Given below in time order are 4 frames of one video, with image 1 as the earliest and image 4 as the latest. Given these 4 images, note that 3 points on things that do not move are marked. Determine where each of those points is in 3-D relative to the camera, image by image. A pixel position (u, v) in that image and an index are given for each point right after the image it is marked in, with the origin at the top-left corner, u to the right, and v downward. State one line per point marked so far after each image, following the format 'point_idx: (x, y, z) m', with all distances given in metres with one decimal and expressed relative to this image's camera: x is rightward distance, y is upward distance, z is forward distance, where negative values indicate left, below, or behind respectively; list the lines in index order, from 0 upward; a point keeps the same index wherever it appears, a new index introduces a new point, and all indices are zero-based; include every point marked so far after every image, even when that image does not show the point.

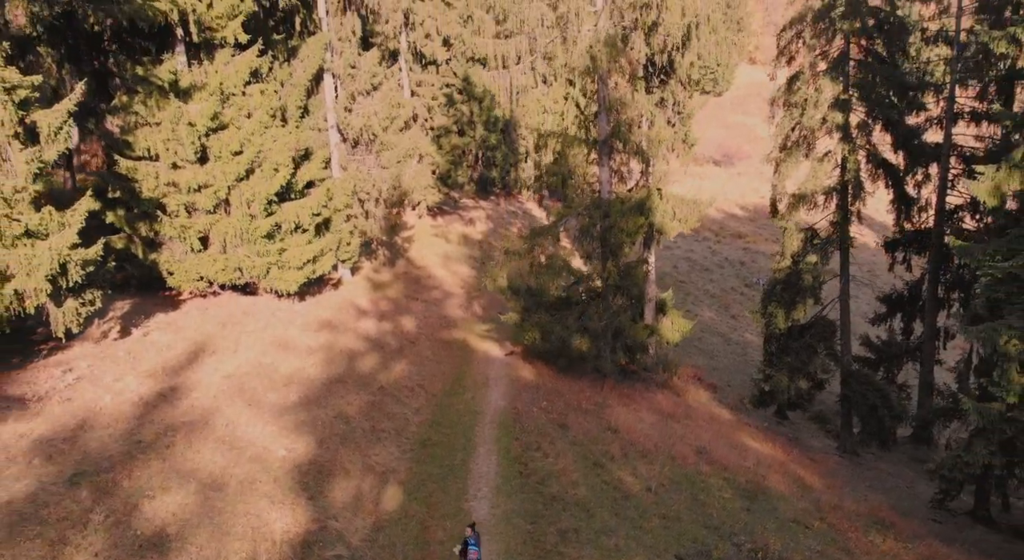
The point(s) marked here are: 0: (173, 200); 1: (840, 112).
0: (-8.4, +2.0, +19.9) m
1: (+7.9, +4.0, +19.4) m
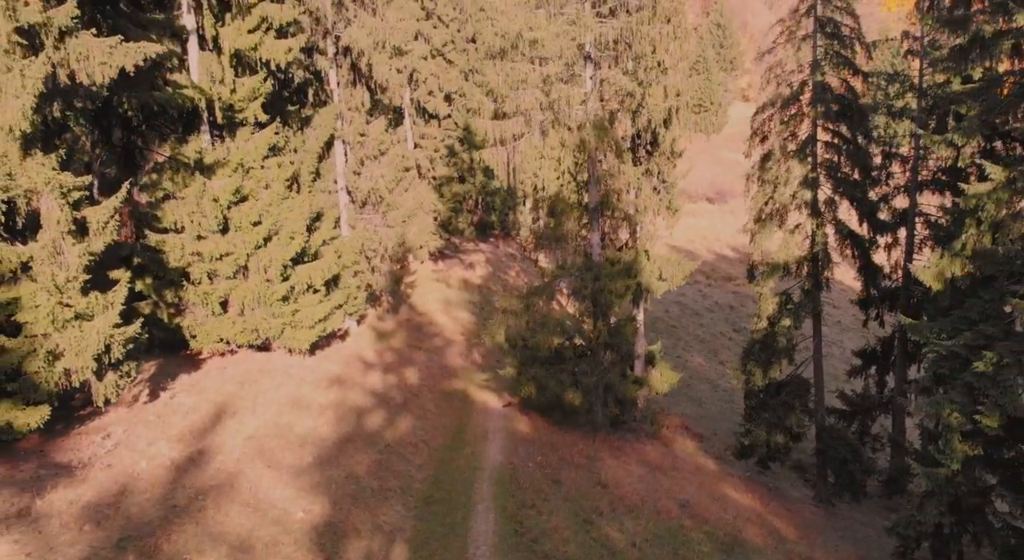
0: (-8.5, +0.3, +21.6) m
1: (+7.8, +2.4, +21.2) m
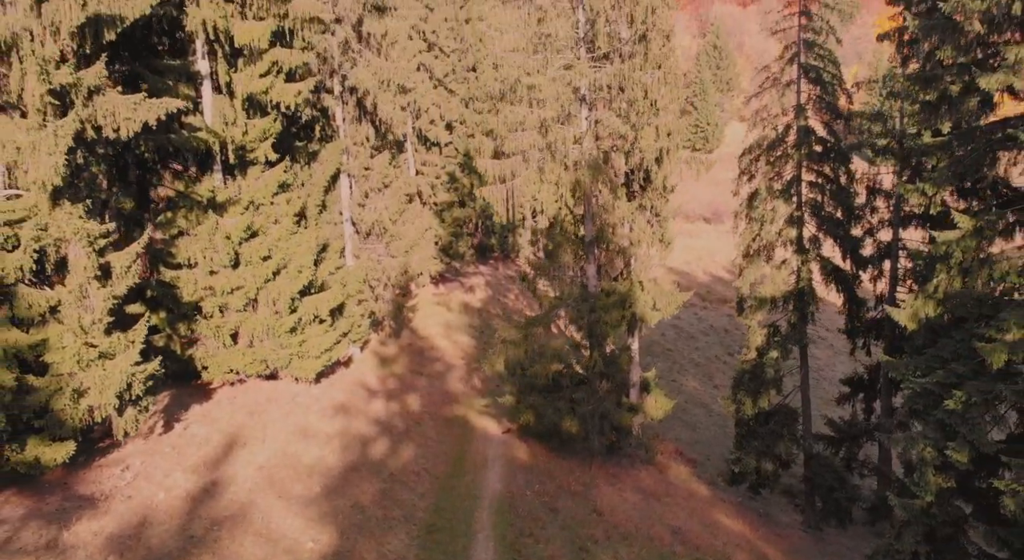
0: (-8.5, -0.6, +22.6) m
1: (+7.7, +1.4, +22.2) m
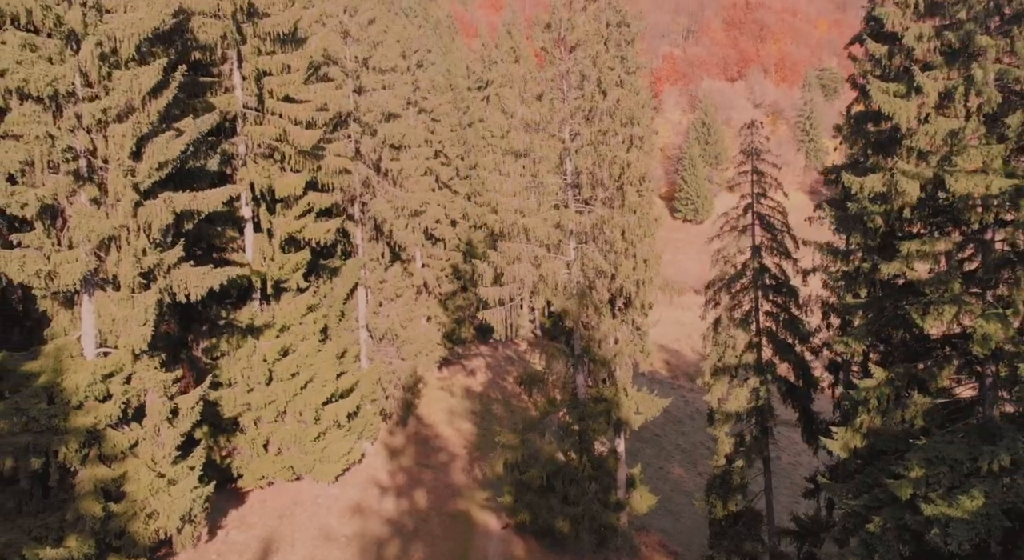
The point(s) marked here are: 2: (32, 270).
0: (-8.6, -4.4, +25.9) m
1: (+7.7, -2.4, +25.6) m
2: (-10.2, +0.2, +17.1) m
